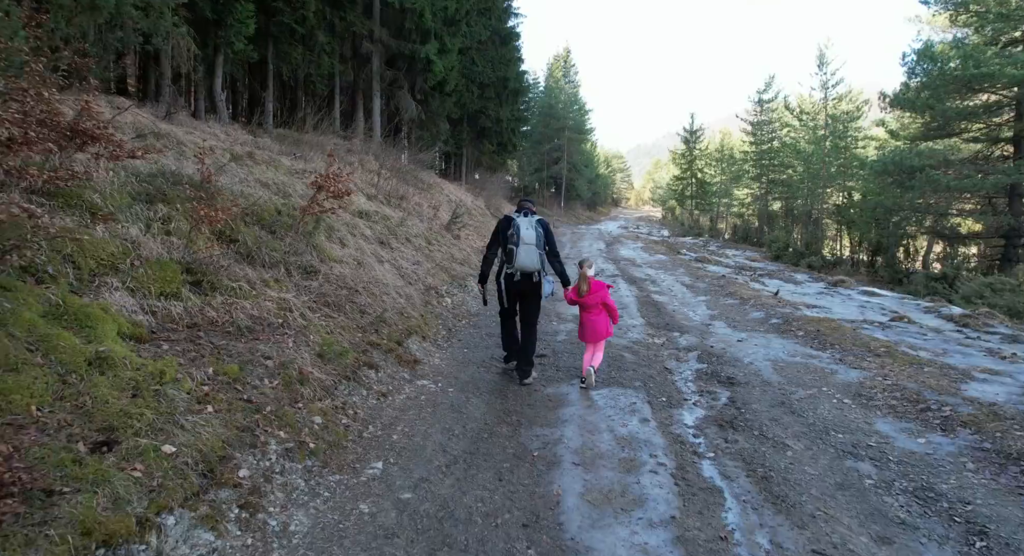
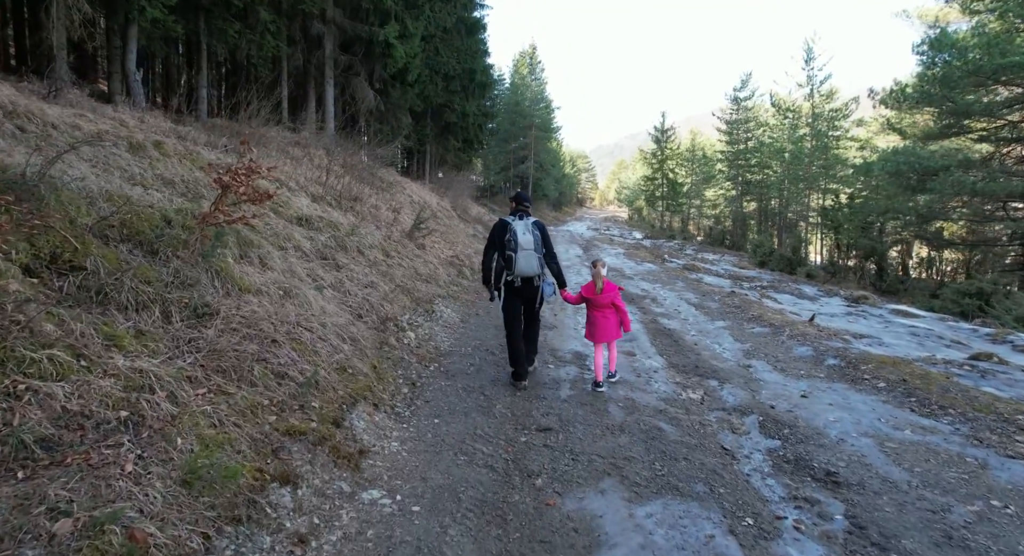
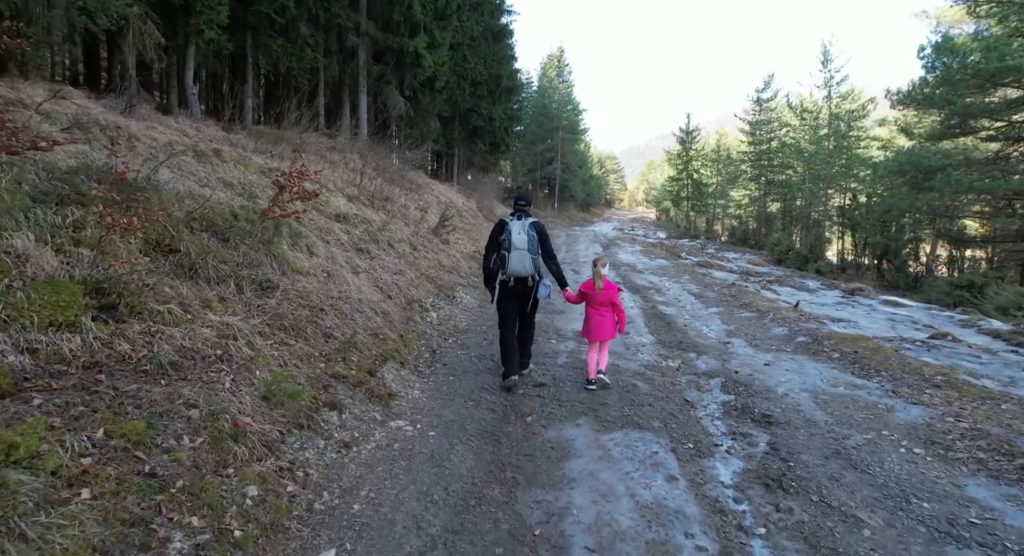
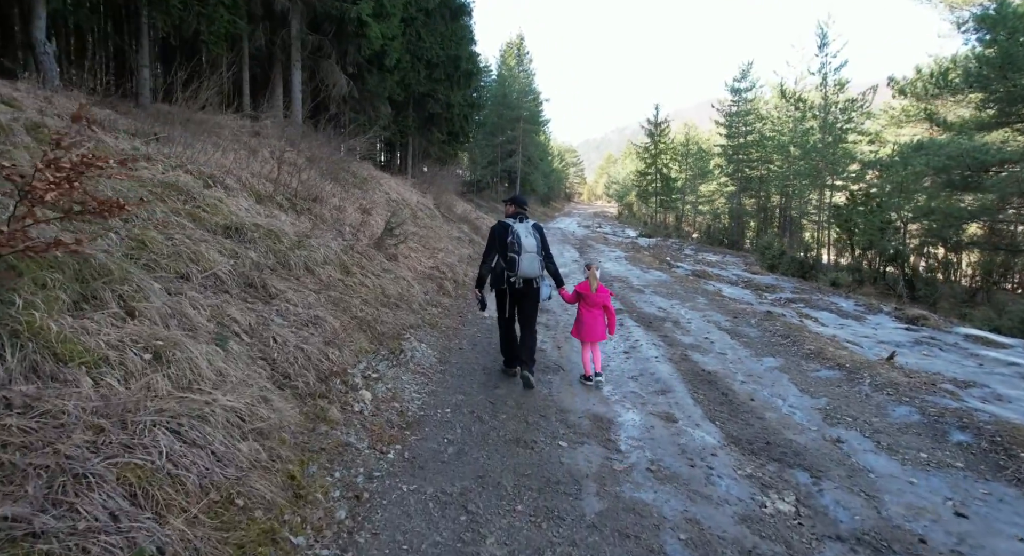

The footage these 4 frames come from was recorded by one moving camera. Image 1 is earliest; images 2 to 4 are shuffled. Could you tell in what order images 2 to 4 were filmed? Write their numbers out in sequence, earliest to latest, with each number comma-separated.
3, 2, 4
